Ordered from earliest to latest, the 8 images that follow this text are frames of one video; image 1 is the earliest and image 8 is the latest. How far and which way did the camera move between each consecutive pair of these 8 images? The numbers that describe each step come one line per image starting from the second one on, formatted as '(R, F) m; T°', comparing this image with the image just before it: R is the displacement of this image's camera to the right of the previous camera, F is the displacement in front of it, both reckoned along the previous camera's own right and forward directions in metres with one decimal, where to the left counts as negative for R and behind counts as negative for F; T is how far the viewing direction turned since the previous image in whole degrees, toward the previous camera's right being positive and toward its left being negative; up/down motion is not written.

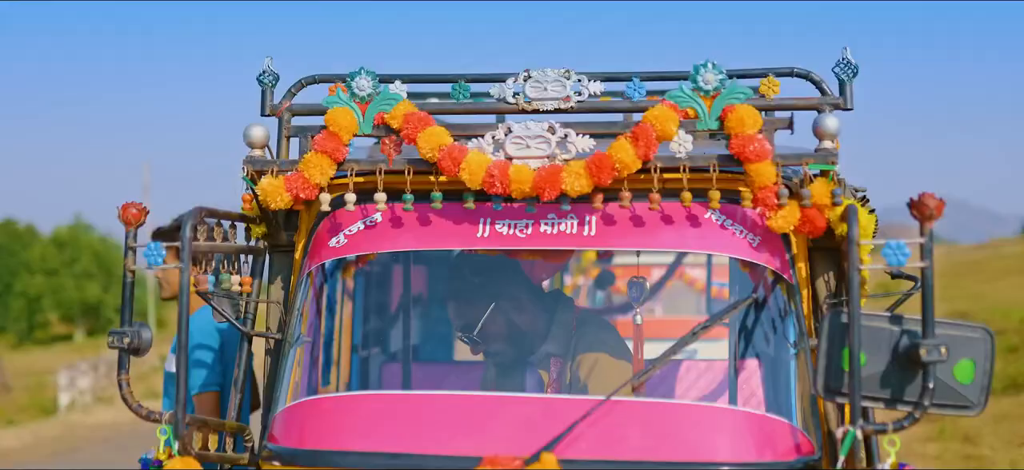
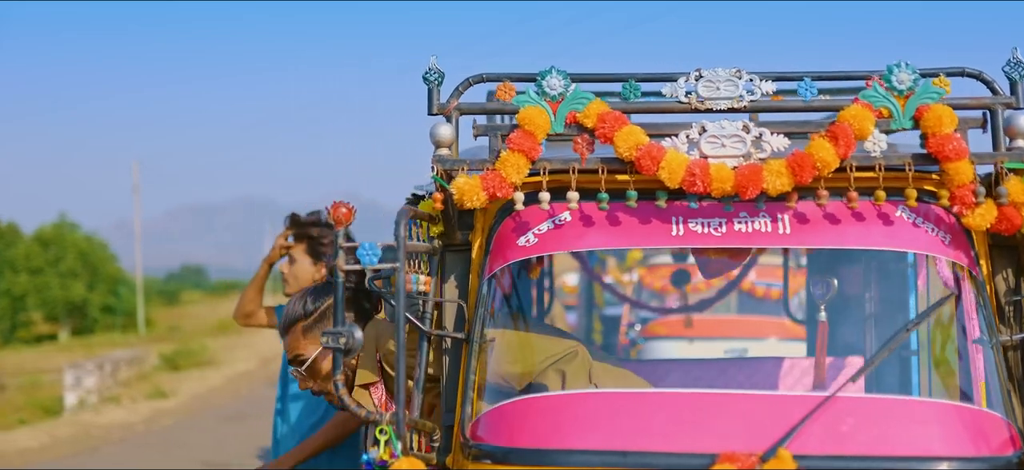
(-0.7, 0.0) m; +1°
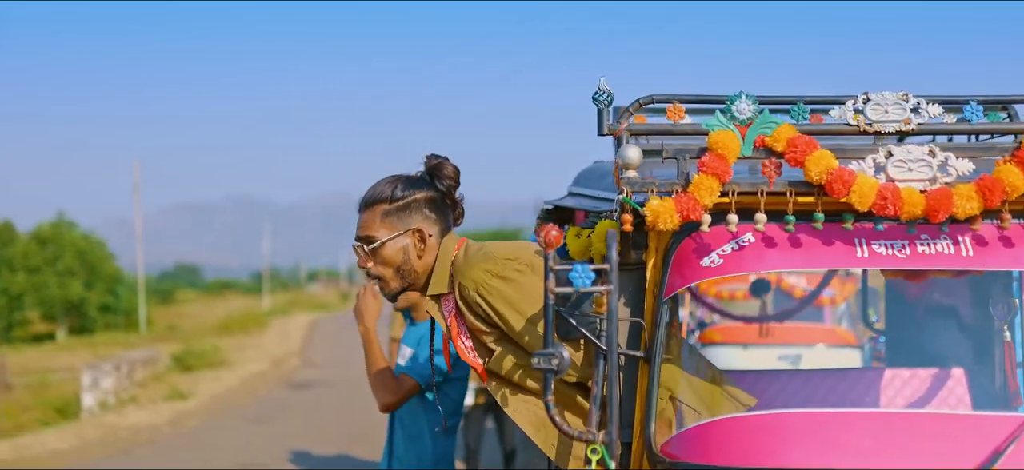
(-0.7, -0.1) m; 0°
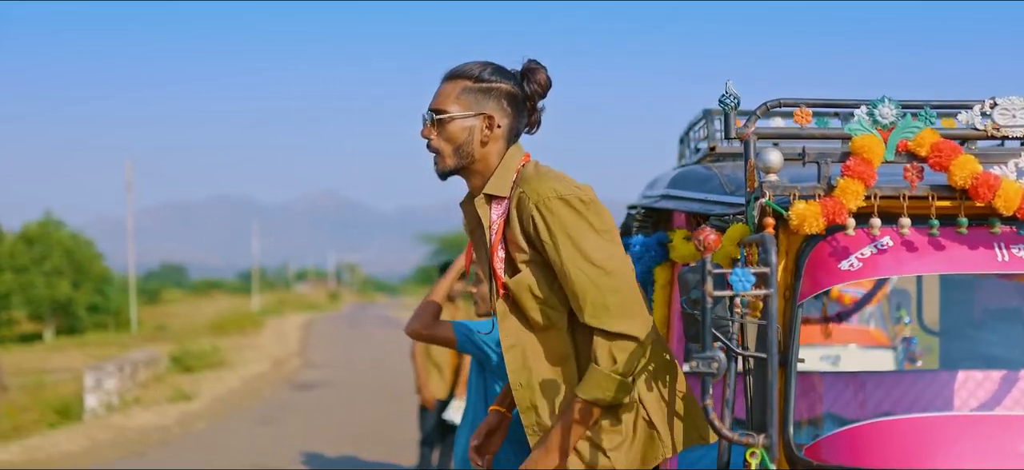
(-0.5, 0.0) m; +1°
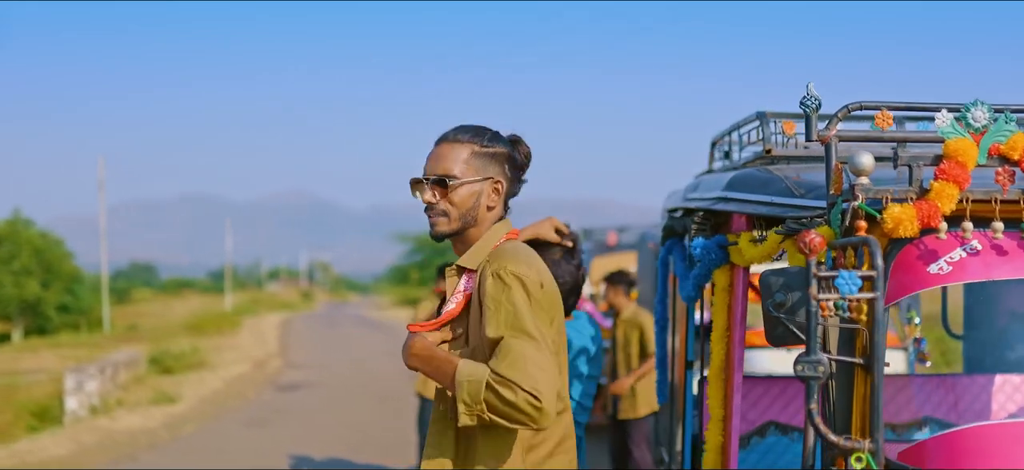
(-0.4, 0.0) m; +2°
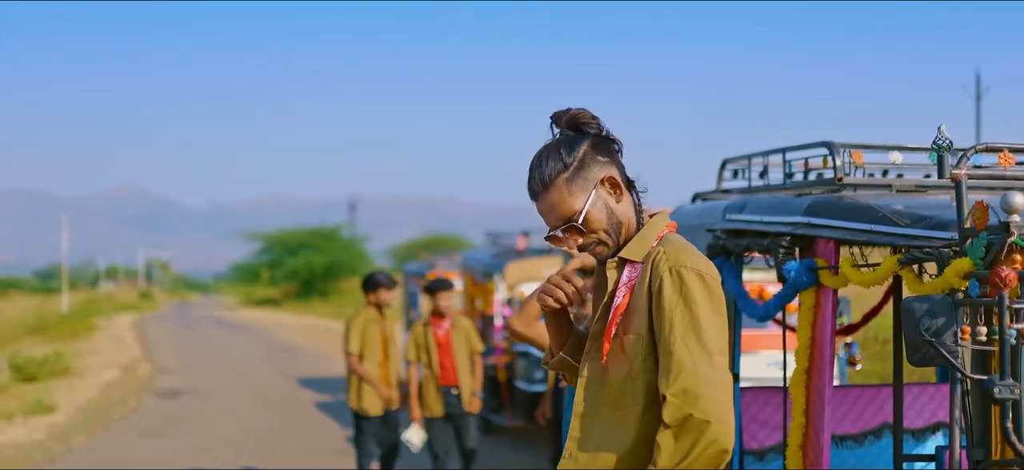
(-1.3, 0.0) m; +8°
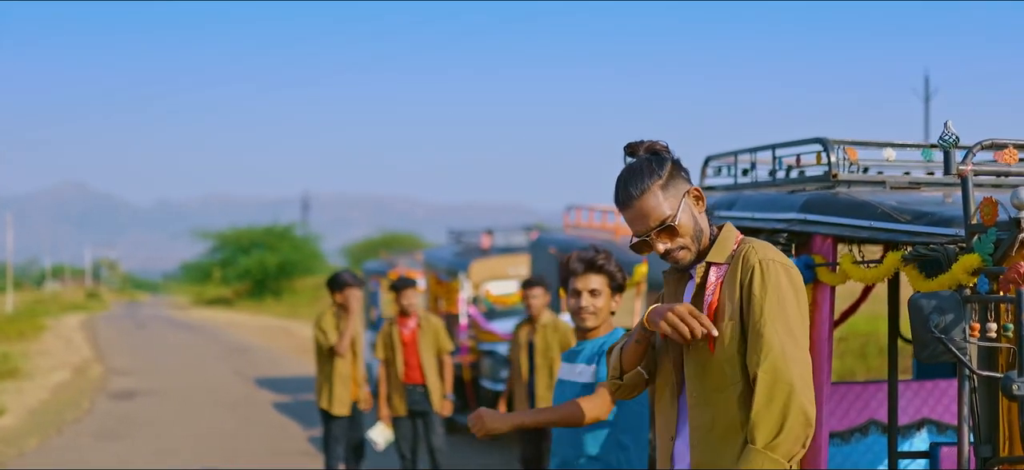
(-0.2, +0.1) m; +3°
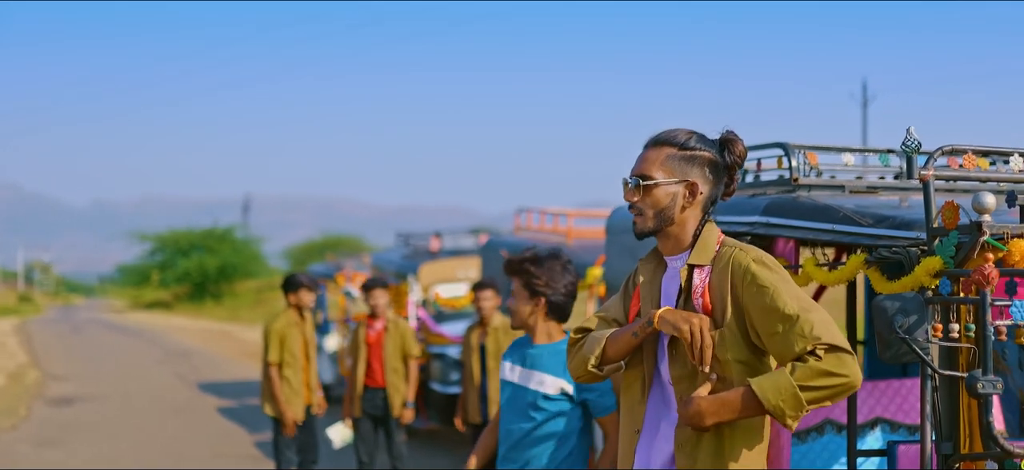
(-0.1, 0.0) m; +3°
